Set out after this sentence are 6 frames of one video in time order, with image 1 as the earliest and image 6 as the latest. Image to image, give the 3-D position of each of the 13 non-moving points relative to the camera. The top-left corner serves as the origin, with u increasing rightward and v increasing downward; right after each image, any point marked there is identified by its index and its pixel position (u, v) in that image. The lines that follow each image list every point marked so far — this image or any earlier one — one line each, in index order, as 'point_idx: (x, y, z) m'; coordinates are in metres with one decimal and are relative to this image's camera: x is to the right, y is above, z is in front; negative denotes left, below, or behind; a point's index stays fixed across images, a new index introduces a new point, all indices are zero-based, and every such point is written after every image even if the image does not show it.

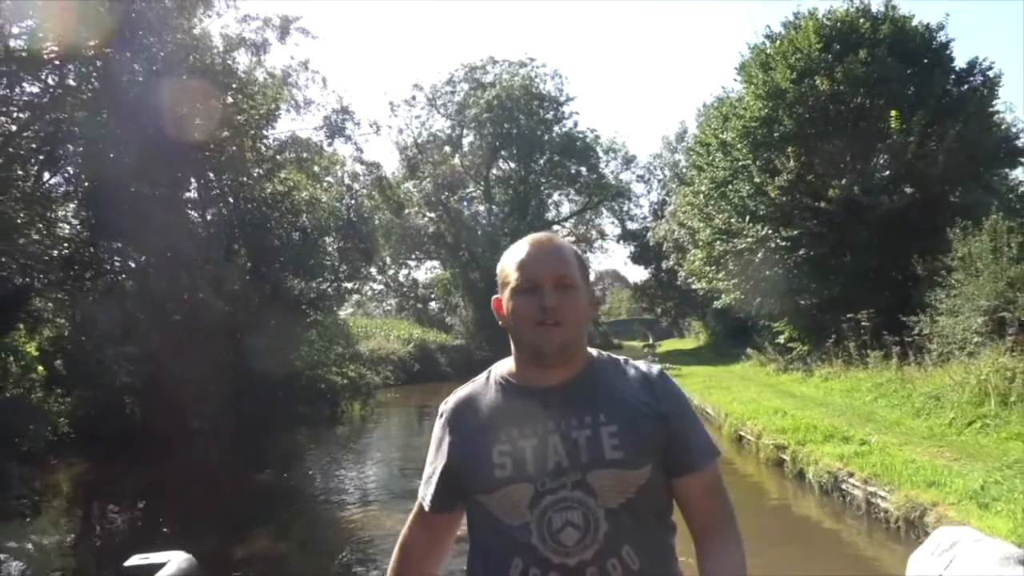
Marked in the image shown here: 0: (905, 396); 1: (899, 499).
0: (+5.4, -1.5, +13.3) m
1: (+3.3, -1.8, +8.4) m
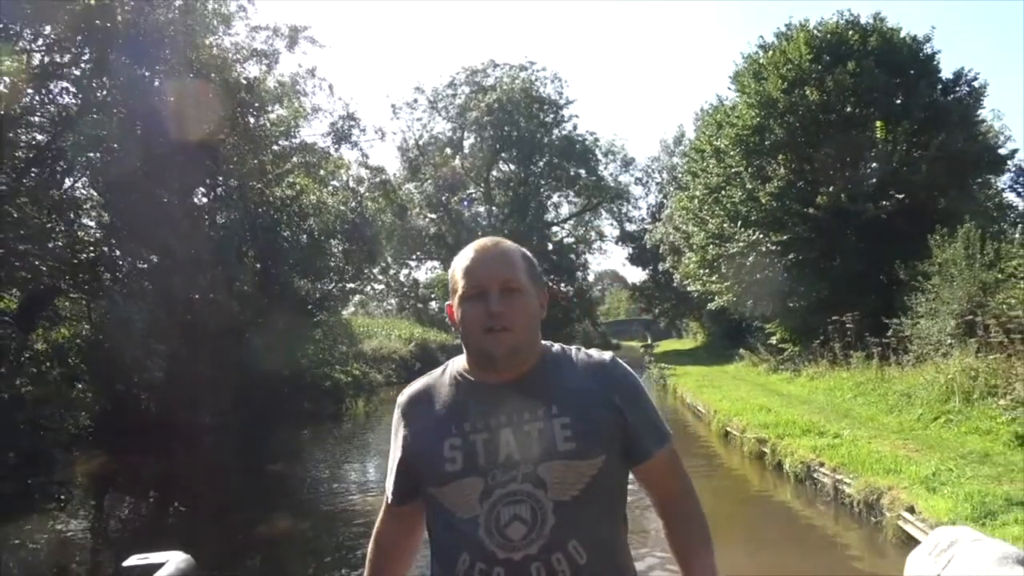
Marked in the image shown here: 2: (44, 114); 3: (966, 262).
0: (+5.4, -1.6, +14.1) m
1: (+3.3, -1.9, +9.2) m
2: (-7.7, +2.9, +15.7) m
3: (+7.4, +0.4, +15.6) m
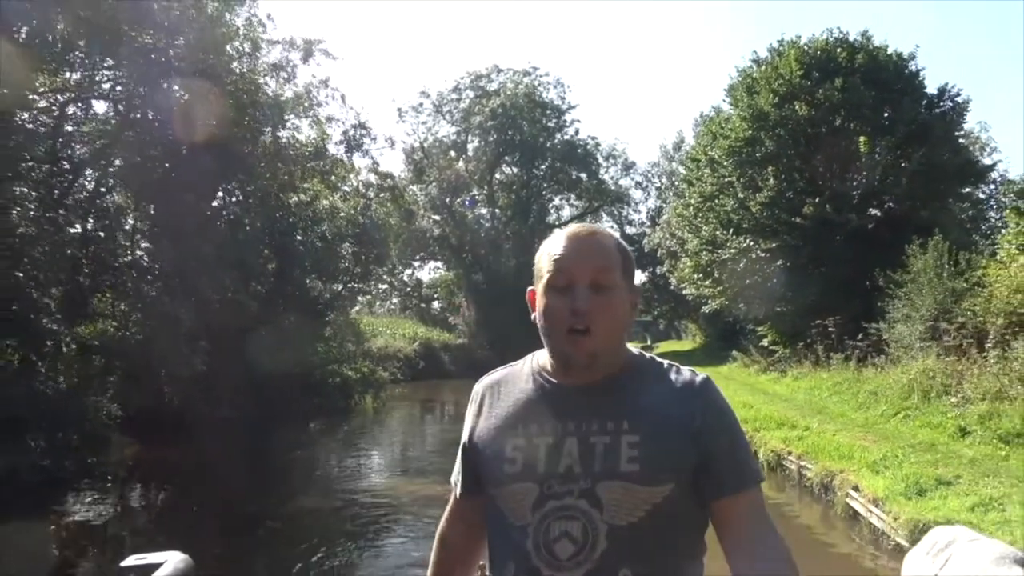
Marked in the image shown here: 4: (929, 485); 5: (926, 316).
0: (+5.4, -1.7, +15.3) m
1: (+3.3, -2.0, +10.4) m
2: (-7.6, +2.9, +16.9) m
3: (+7.5, +0.3, +16.8) m
4: (+3.8, -1.8, +8.7) m
5: (+7.0, -0.5, +16.2) m
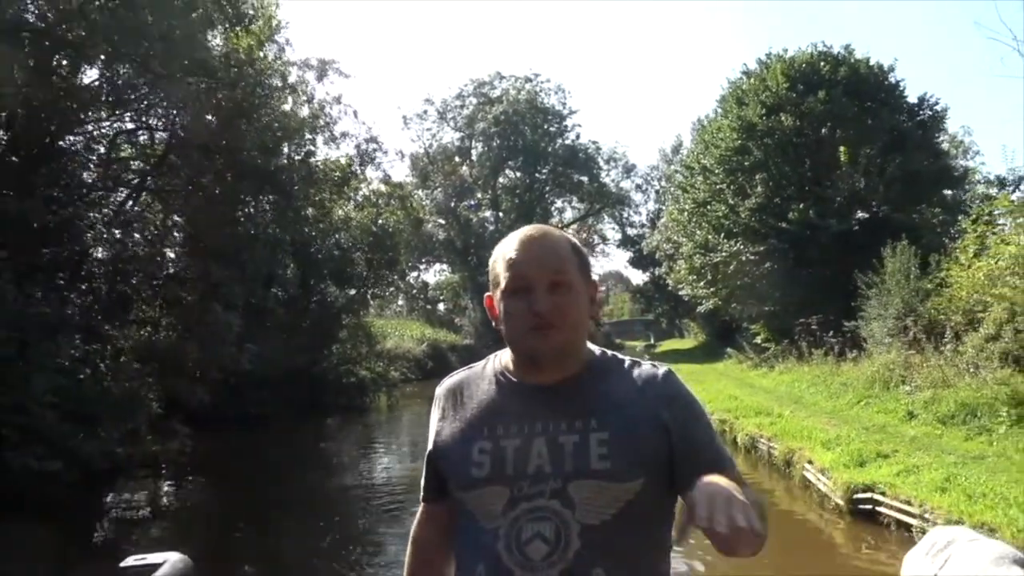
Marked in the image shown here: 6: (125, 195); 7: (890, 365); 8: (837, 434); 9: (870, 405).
0: (+5.5, -1.7, +16.9) m
1: (+3.4, -2.0, +12.0) m
2: (-7.6, +2.7, +18.5) m
3: (+7.6, +0.3, +18.4) m
4: (+3.8, -1.8, +10.2) m
5: (+7.1, -0.5, +17.7) m
6: (-7.0, +1.7, +17.2) m
7: (+5.8, -1.2, +14.7) m
8: (+4.0, -1.8, +11.7) m
9: (+5.2, -1.7, +13.8) m
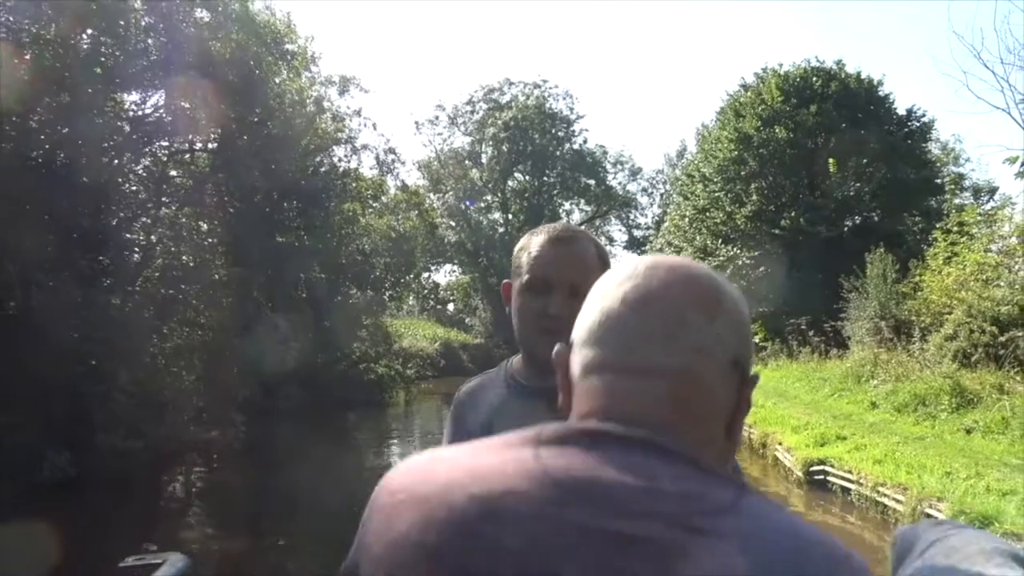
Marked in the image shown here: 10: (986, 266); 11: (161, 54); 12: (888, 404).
0: (+5.7, -1.8, +18.5) m
1: (+3.6, -2.1, +13.7) m
2: (-7.3, +2.6, +20.3) m
3: (+7.8, +0.2, +20.0) m
4: (+4.0, -1.9, +11.9) m
5: (+7.3, -0.6, +19.4) m
6: (-6.8, +1.6, +19.0) m
7: (+6.0, -1.2, +16.3) m
8: (+4.2, -1.9, +13.4) m
9: (+5.4, -1.8, +15.4) m
10: (+8.0, +0.4, +16.2) m
11: (-6.5, +4.3, +17.9) m
12: (+5.4, -1.7, +13.7) m
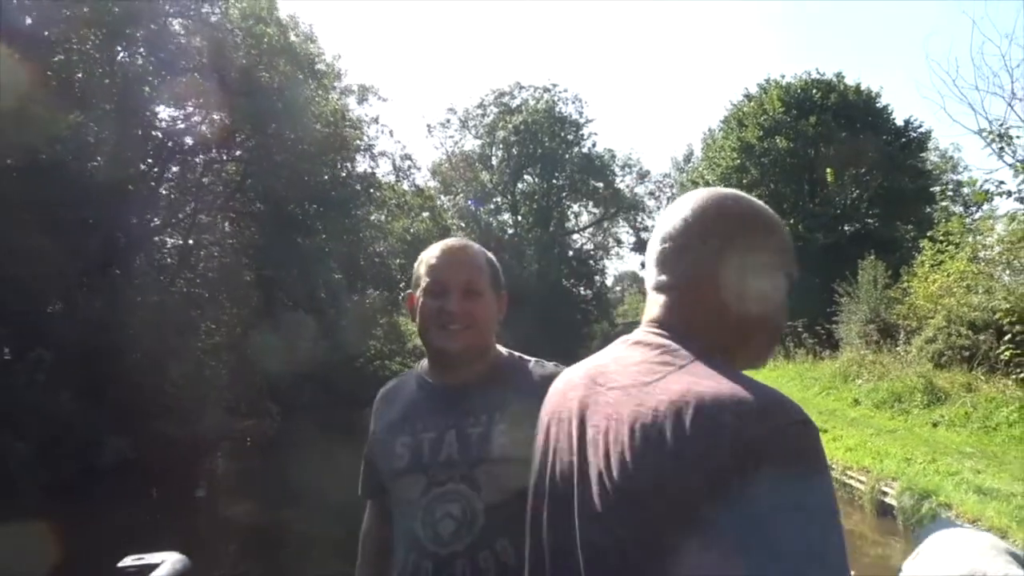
0: (+6.0, -1.9, +19.7) m
1: (+3.8, -2.2, +14.8) m
2: (-7.1, +2.6, +21.5) m
3: (+8.0, +0.1, +21.1) m
4: (+4.2, -2.0, +13.0) m
5: (+7.6, -0.7, +20.5) m
6: (-6.5, +1.7, +20.3) m
7: (+6.2, -1.3, +17.5) m
8: (+4.4, -2.0, +14.5) m
9: (+5.5, -1.9, +16.6) m
10: (+8.2, +0.3, +17.3) m
11: (-6.3, +4.3, +19.1) m
12: (+5.6, -1.8, +14.9) m
